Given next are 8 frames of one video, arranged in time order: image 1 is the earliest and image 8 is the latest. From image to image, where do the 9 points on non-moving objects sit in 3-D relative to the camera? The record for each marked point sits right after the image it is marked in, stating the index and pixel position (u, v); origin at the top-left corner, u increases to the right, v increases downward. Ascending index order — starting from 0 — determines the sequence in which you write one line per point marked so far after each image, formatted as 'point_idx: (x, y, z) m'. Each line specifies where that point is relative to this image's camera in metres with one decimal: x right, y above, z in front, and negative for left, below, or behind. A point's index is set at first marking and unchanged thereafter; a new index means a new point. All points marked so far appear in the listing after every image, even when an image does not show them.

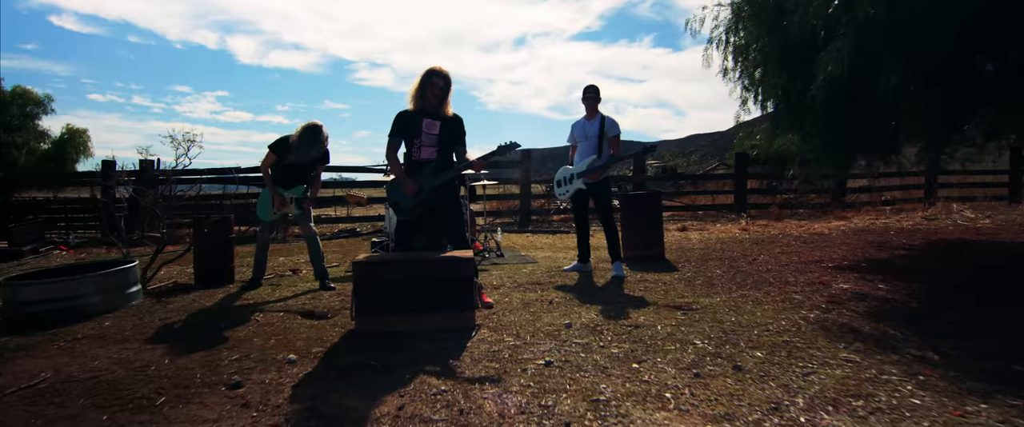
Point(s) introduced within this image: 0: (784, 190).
0: (+5.6, +0.5, +13.6) m
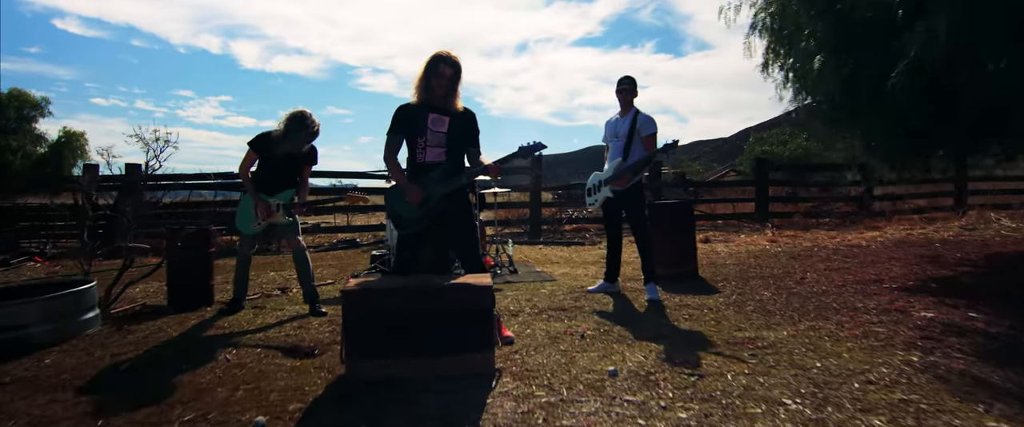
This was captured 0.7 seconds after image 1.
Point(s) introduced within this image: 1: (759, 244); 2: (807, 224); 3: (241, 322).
0: (+5.8, +0.3, +12.8) m
1: (+3.5, -0.4, +9.3) m
2: (+5.2, -0.2, +11.7) m
3: (-1.8, -0.7, +4.4) m
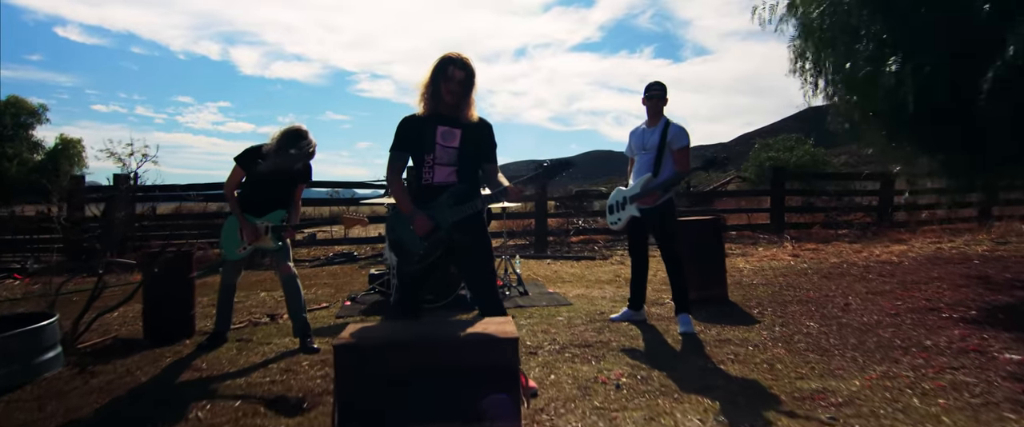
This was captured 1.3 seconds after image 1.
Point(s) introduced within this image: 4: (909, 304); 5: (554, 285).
0: (+5.9, +0.1, +12.3) m
1: (+3.6, -0.6, +8.8) m
2: (+5.3, -0.4, +11.2) m
3: (-1.7, -0.9, +3.8) m
4: (+3.1, -0.7, +5.1) m
5: (+0.4, -0.7, +6.7) m
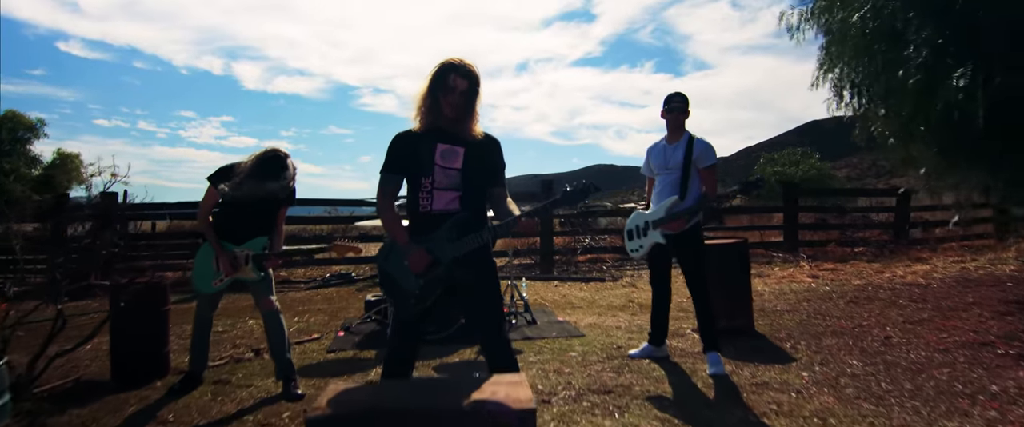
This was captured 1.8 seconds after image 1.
0: (+5.9, -0.2, +11.9) m
1: (+3.7, -0.8, +8.3) m
2: (+5.4, -0.7, +10.7) m
3: (-1.6, -1.0, +3.4) m
4: (+3.1, -0.9, +4.6) m
5: (+0.5, -0.9, +6.3) m
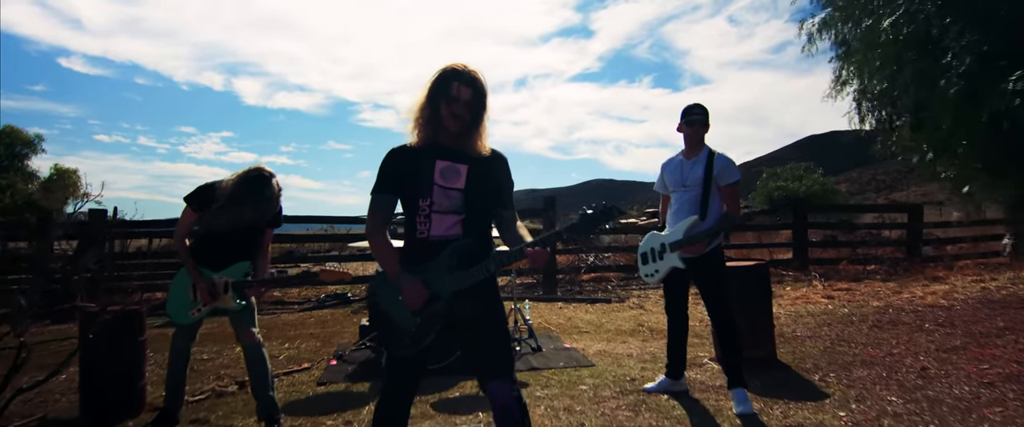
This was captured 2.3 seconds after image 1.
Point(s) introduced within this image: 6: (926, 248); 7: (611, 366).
0: (+6.0, -0.5, +11.5) m
1: (+3.7, -1.1, +8.0) m
2: (+5.4, -1.0, +10.4) m
3: (-1.6, -1.1, +3.0) m
4: (+3.1, -1.0, +4.2) m
5: (+0.5, -1.1, +5.9) m
6: (+7.4, -0.6, +11.8) m
7: (+0.7, -1.1, +4.7) m
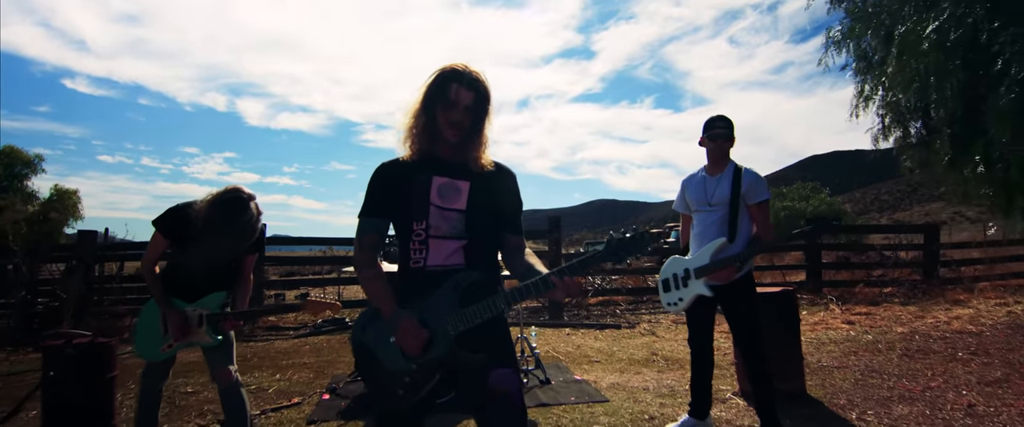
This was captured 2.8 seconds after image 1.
0: (+6.0, -0.9, +11.2) m
1: (+3.7, -1.3, +7.6) m
2: (+5.5, -1.3, +10.0) m
3: (-1.6, -1.2, +2.6) m
4: (+3.2, -1.1, +3.9) m
5: (+0.6, -1.3, +5.5) m
6: (+7.4, -1.0, +11.4) m
7: (+0.7, -1.2, +4.4) m
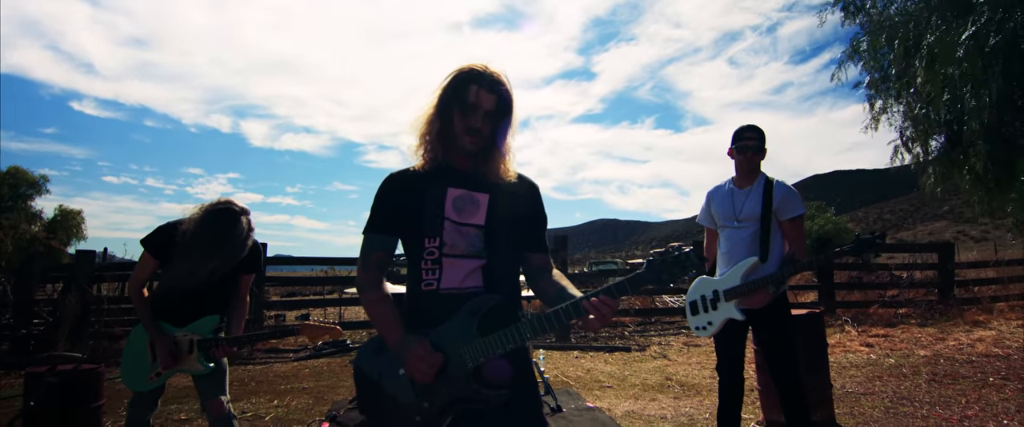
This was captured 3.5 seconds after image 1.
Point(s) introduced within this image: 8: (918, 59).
0: (+6.1, -1.2, +10.9) m
1: (+3.8, -1.5, +7.3) m
2: (+5.6, -1.5, +9.7) m
3: (-1.5, -1.3, +2.4) m
4: (+3.2, -1.2, +3.6) m
5: (+0.6, -1.4, +5.3) m
6: (+7.5, -1.3, +11.1) m
7: (+0.8, -1.4, +4.1) m
8: (+3.2, +1.2, +5.1) m
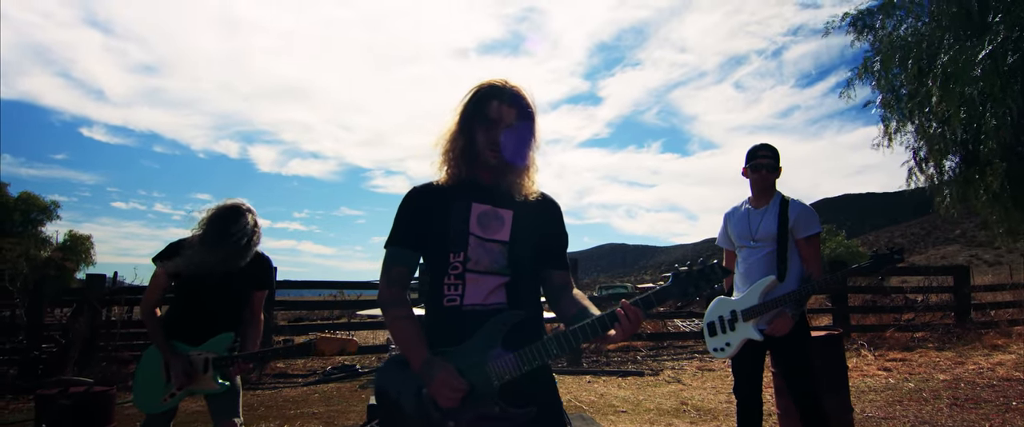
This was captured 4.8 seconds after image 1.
0: (+6.3, -1.5, +10.8) m
1: (+3.9, -1.8, +7.2) m
2: (+5.7, -1.9, +9.6) m
3: (-1.4, -1.4, +2.3) m
4: (+3.3, -1.3, +3.5) m
5: (+0.7, -1.6, +5.2) m
6: (+7.7, -1.7, +10.9) m
7: (+0.9, -1.5, +4.0) m
8: (+3.3, +1.0, +5.1) m
